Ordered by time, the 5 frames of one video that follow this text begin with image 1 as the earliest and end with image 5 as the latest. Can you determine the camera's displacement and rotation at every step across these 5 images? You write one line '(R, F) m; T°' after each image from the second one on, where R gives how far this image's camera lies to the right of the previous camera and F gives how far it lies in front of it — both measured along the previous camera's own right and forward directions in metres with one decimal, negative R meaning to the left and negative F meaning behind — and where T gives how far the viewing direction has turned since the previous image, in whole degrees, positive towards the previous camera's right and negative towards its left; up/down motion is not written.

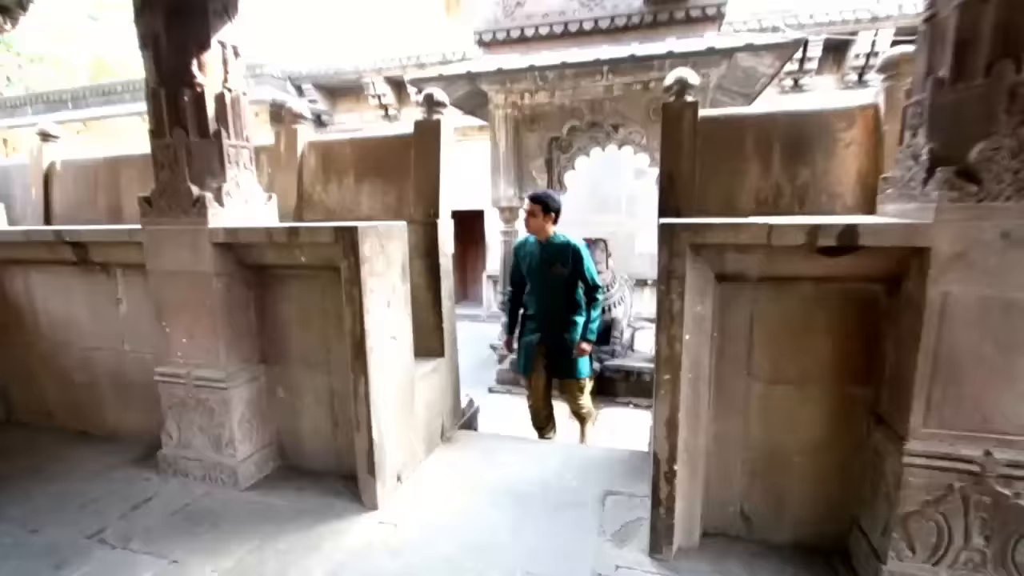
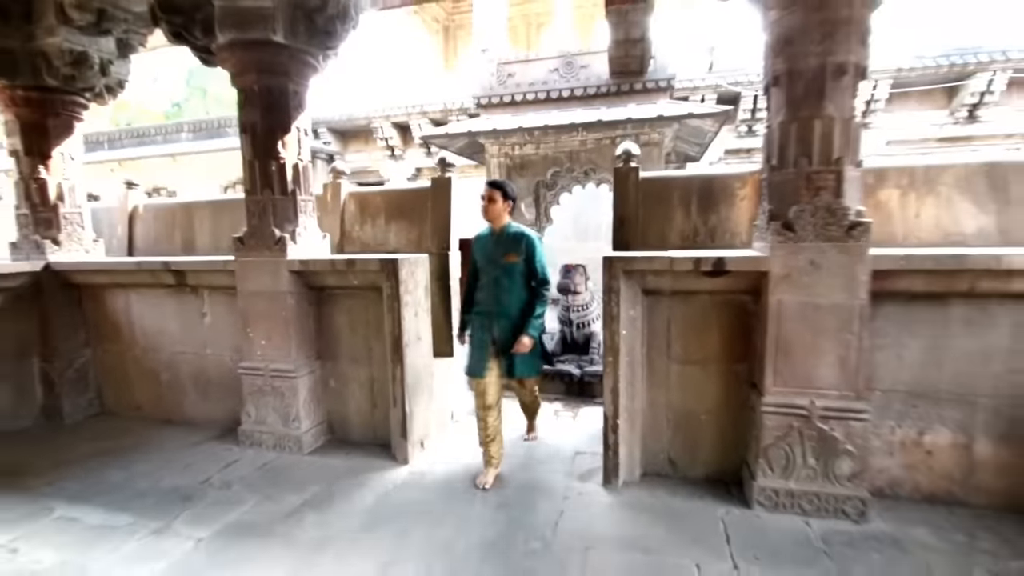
(0.0, -0.8) m; +1°
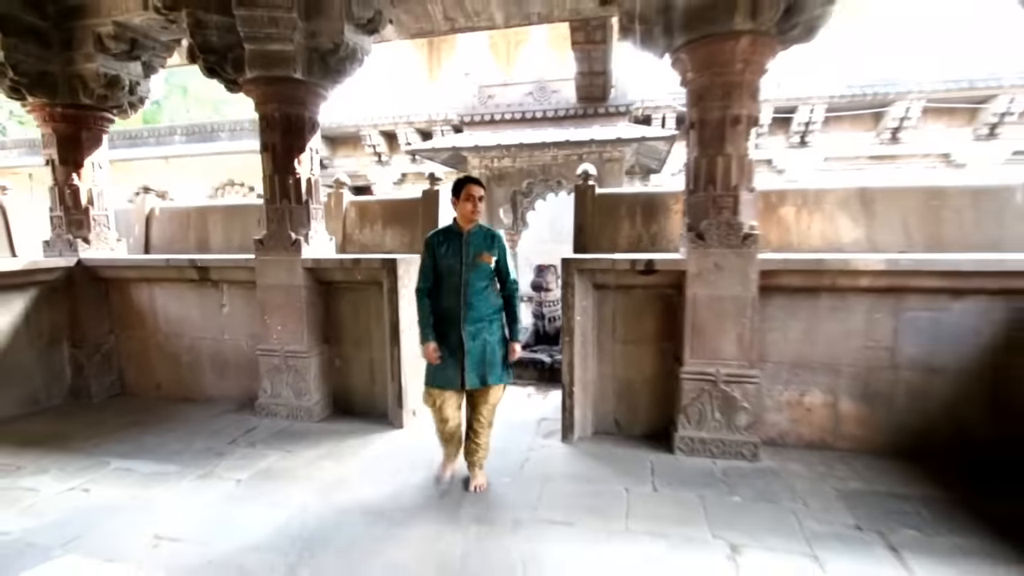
(0.0, -0.6) m; +3°
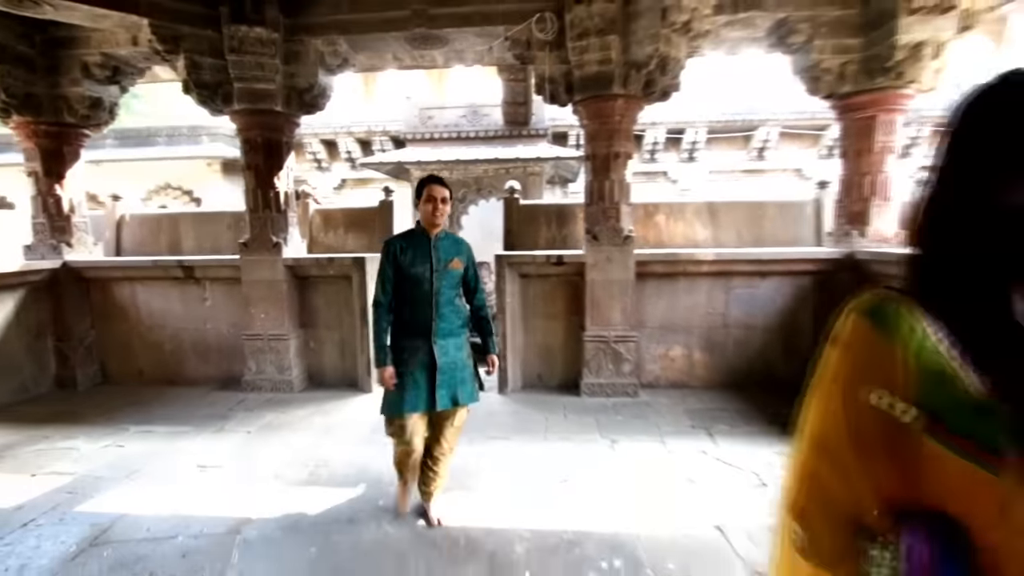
(-0.1, -0.9) m; +8°
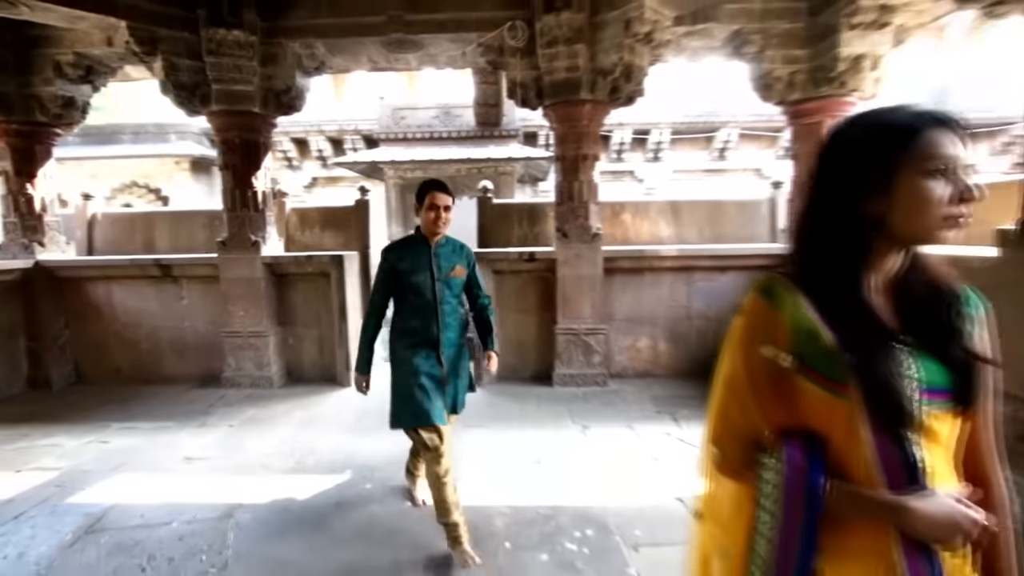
(0.0, -0.2) m; +3°
